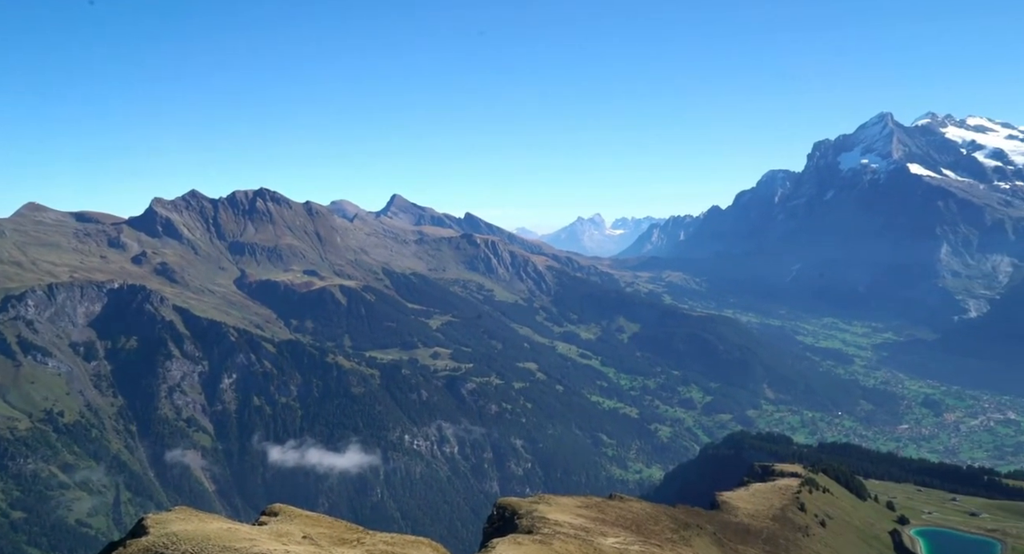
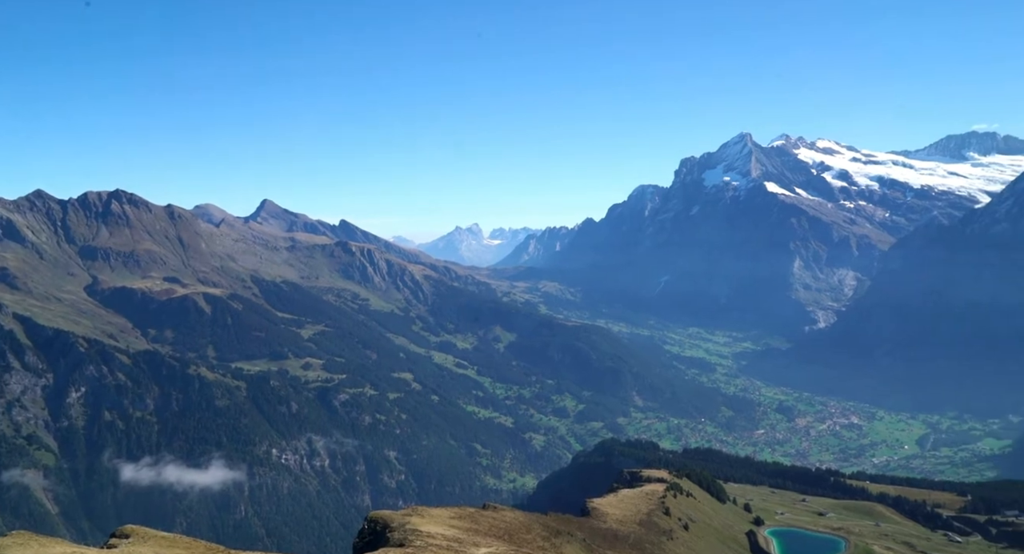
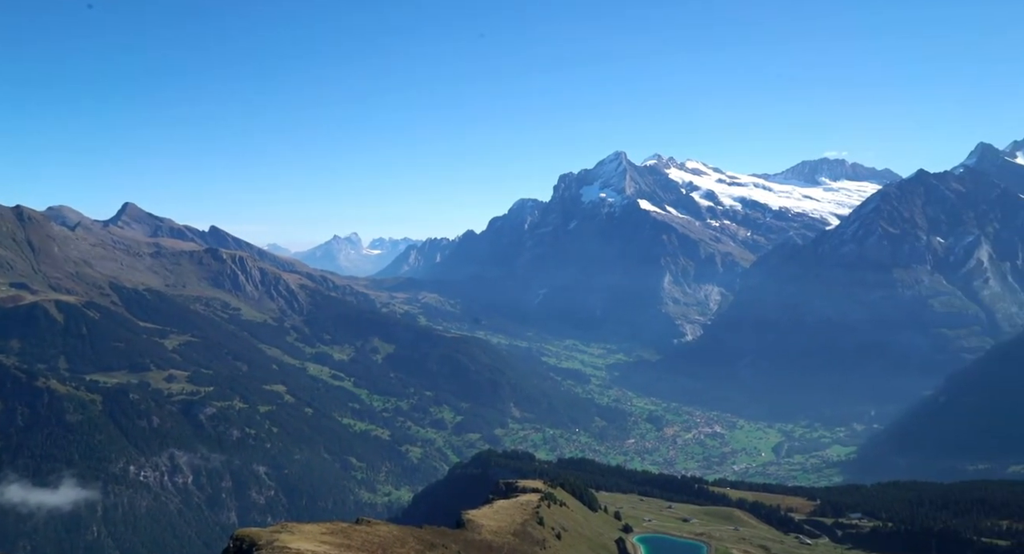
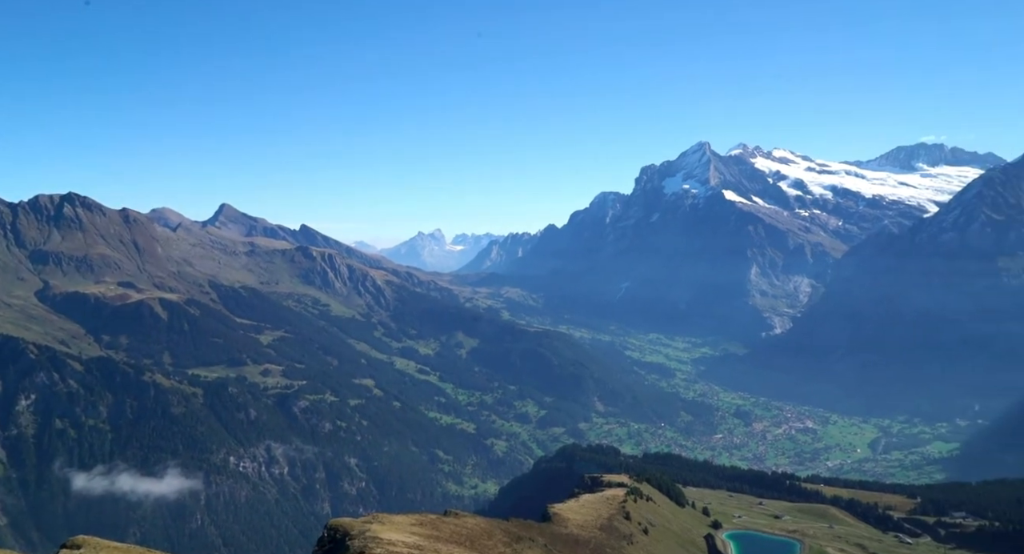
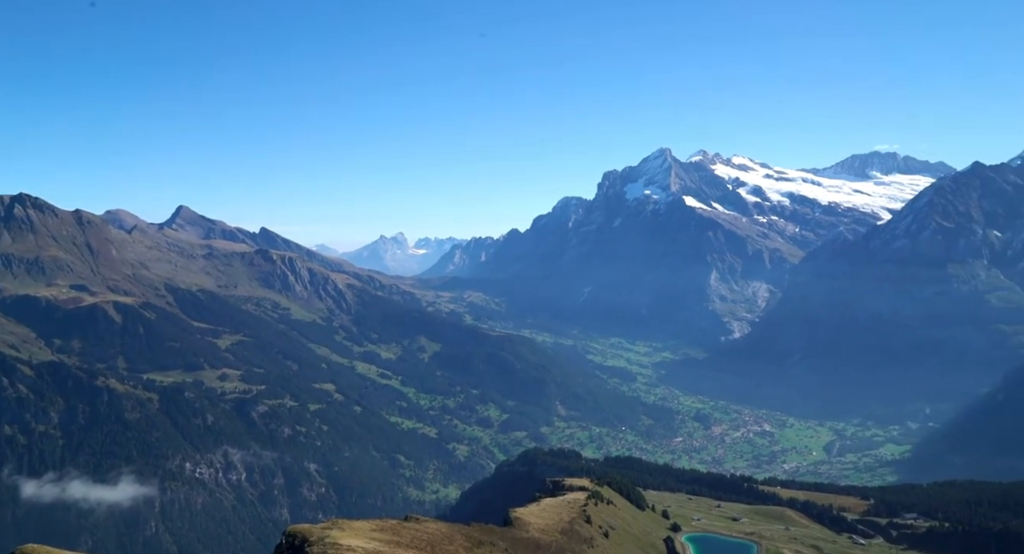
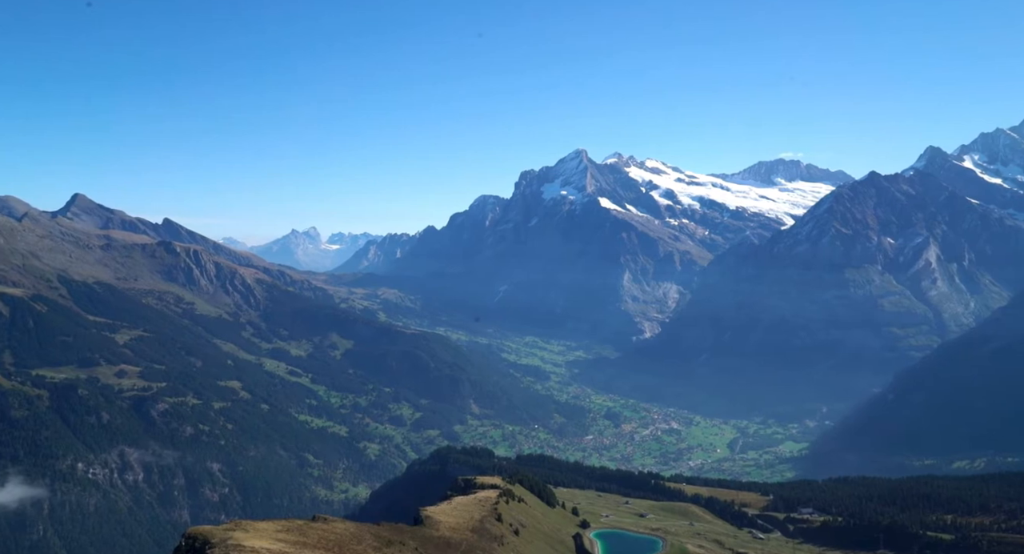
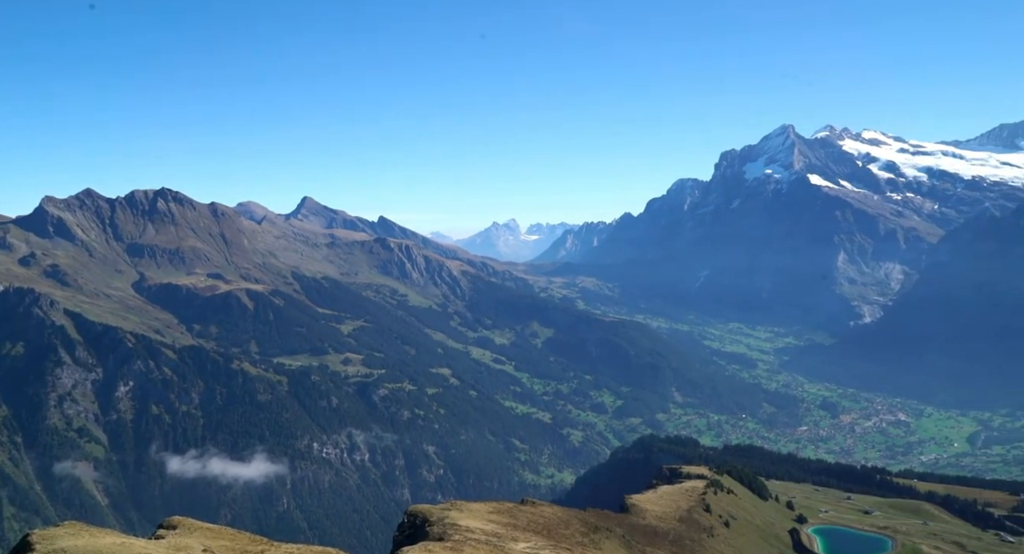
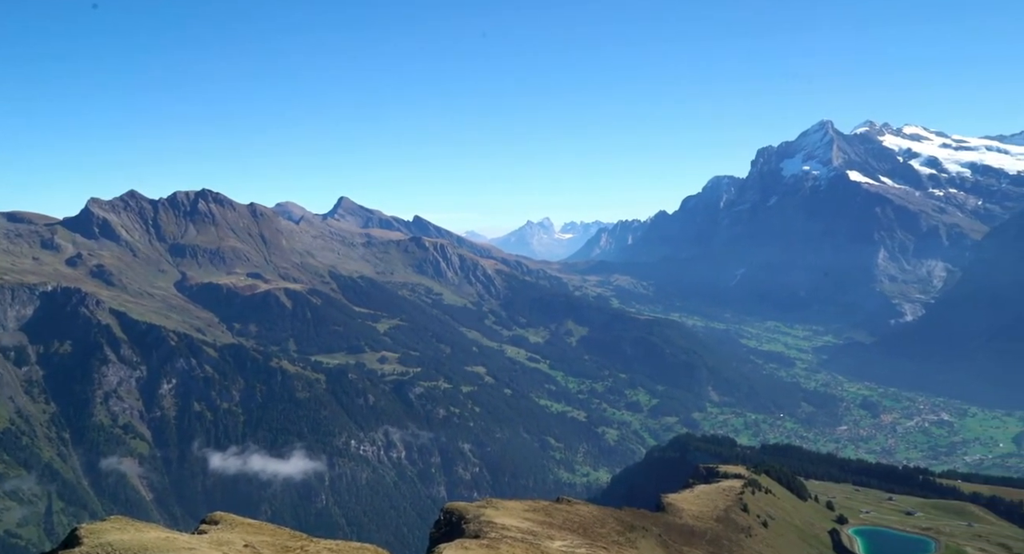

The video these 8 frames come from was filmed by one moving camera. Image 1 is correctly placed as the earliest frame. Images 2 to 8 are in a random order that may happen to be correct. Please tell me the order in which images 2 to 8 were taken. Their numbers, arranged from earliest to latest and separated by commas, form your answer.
8, 7, 2, 4, 5, 3, 6
